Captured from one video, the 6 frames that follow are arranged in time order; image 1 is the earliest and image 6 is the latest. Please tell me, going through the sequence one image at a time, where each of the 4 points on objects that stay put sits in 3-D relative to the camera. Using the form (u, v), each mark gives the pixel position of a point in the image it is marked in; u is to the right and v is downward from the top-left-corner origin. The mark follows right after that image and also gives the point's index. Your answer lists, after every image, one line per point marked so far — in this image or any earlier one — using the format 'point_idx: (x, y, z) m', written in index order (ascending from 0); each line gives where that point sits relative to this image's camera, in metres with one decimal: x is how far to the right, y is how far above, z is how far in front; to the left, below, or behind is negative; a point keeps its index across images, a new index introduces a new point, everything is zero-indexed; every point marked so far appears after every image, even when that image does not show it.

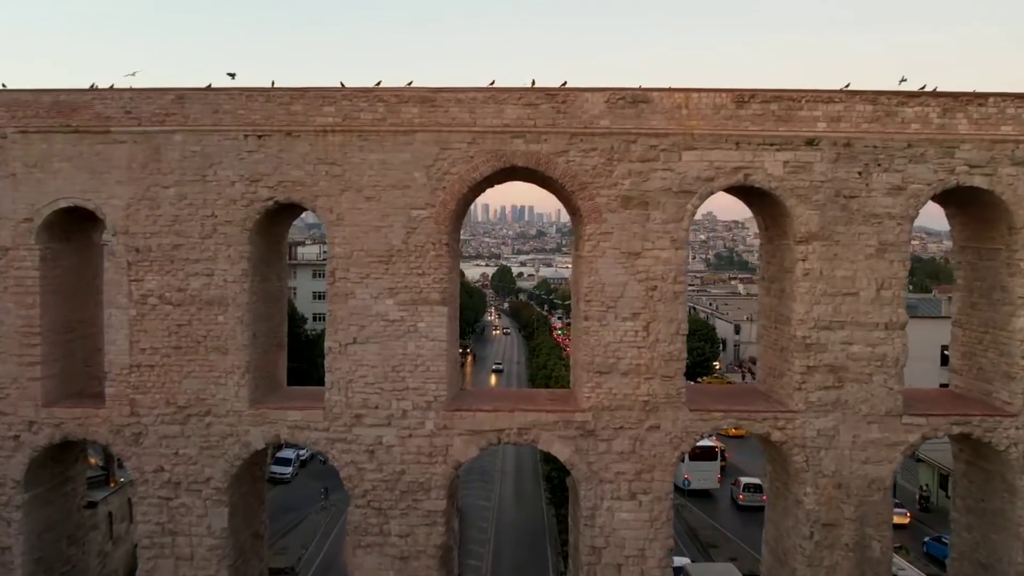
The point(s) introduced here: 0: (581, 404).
0: (+1.8, -3.0, +16.0) m
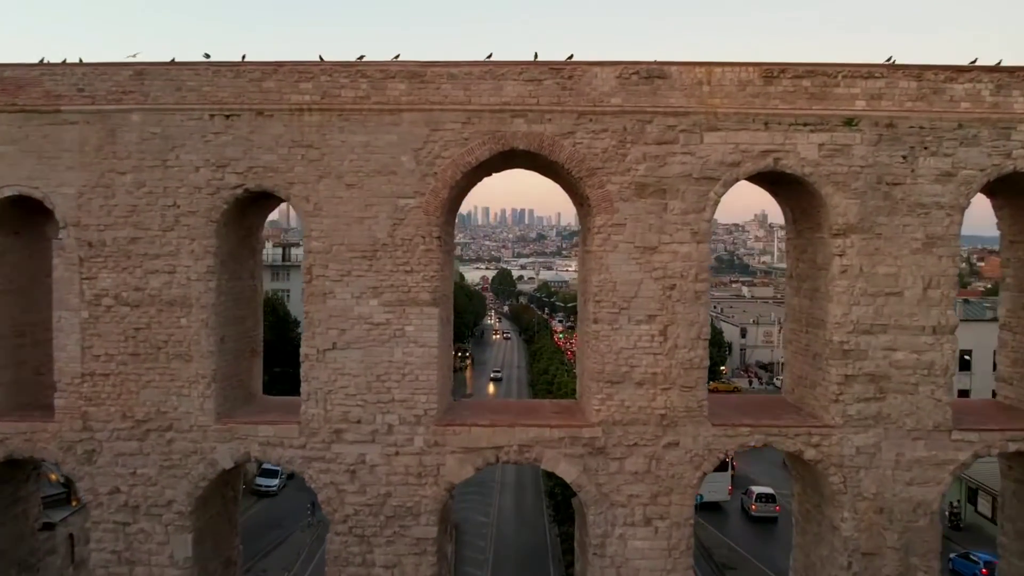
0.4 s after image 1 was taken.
0: (+1.8, -3.0, +14.2) m
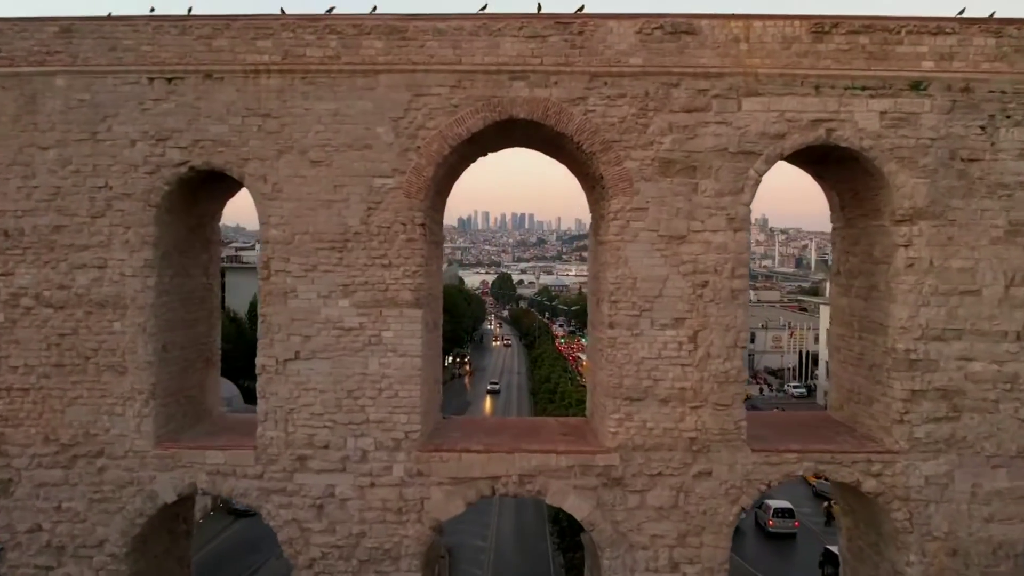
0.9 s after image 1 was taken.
0: (+1.7, -2.9, +11.8) m
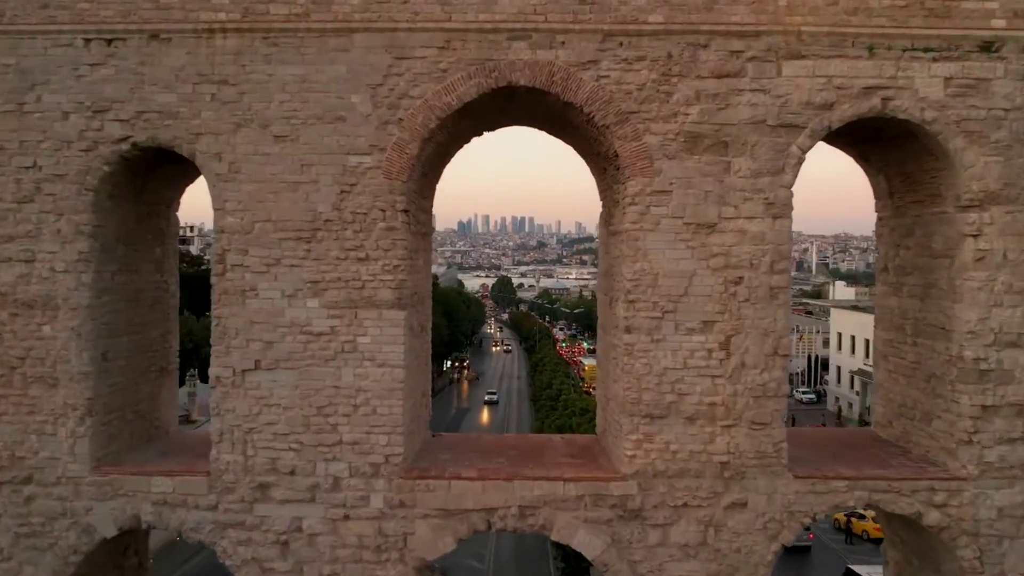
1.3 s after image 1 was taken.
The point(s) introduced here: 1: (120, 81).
0: (+1.7, -2.9, +10.0) m
1: (-6.3, +3.3, +10.1) m
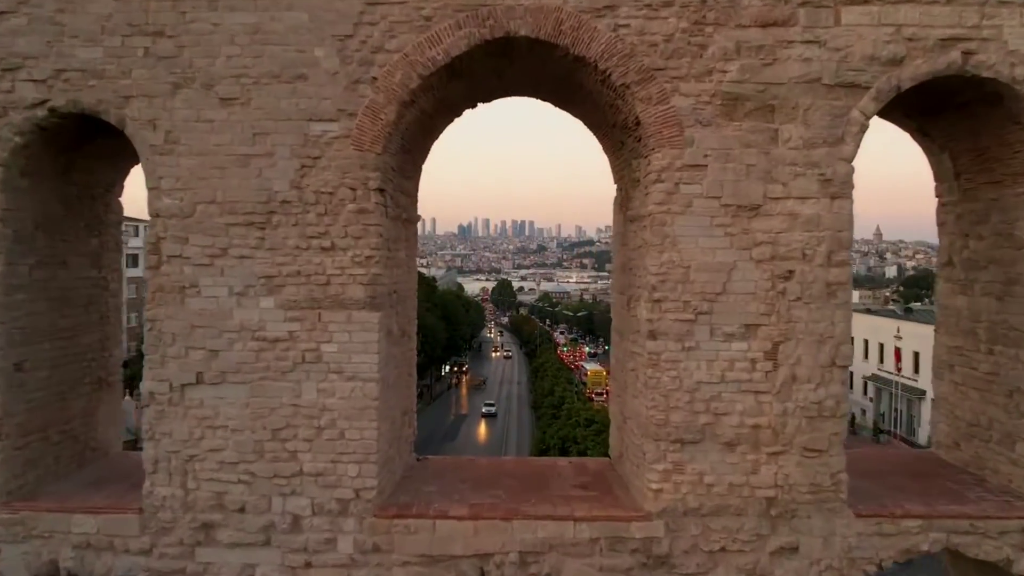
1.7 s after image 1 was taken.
0: (+1.7, -2.8, +8.2) m
1: (-6.3, +3.4, +8.3) m
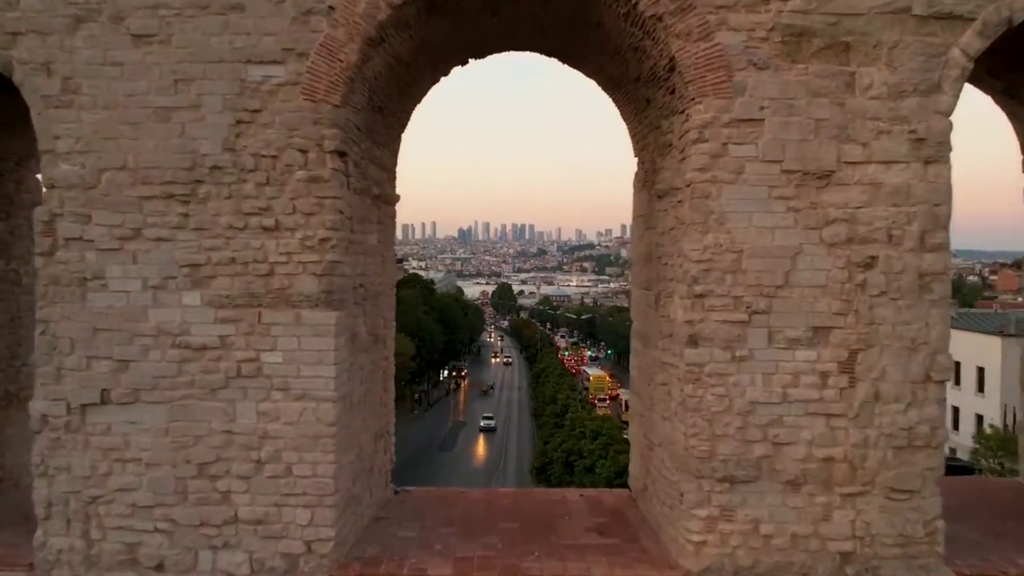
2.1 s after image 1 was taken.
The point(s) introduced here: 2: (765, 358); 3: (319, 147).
0: (+1.7, -2.7, +6.3) m
1: (-6.4, +3.5, +6.5) m
2: (+2.5, -0.7, +6.1) m
3: (-1.9, +1.4, +6.3) m
